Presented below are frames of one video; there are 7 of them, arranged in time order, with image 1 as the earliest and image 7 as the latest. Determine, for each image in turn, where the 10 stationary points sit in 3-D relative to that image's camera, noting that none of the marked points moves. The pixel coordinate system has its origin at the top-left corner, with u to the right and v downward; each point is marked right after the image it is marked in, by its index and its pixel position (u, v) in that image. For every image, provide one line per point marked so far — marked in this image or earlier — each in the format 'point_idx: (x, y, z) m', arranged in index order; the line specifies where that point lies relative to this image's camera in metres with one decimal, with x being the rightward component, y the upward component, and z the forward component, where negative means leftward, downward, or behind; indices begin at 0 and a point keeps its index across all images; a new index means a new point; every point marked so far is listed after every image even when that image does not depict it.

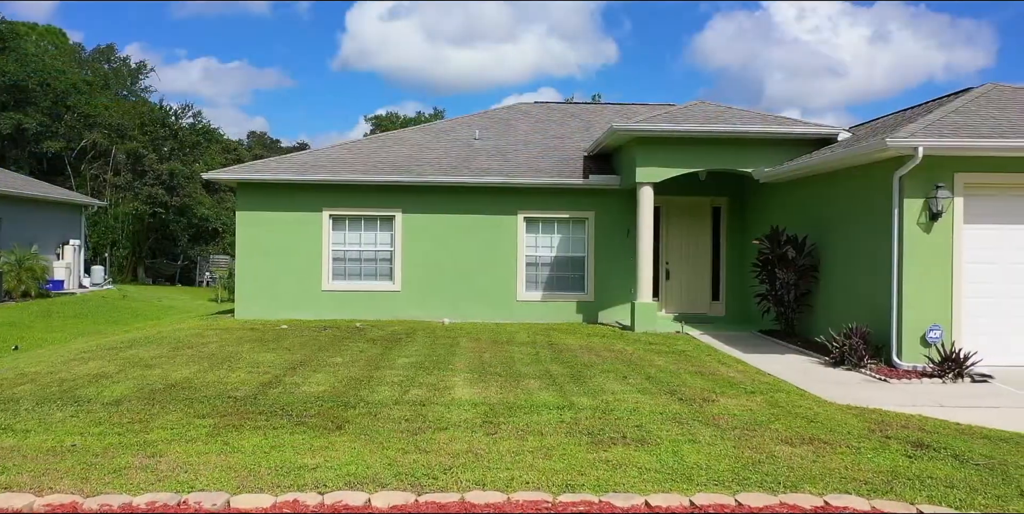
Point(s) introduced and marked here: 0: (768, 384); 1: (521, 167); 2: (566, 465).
0: (+2.3, -1.2, +7.4) m
1: (+0.1, +1.5, +13.7) m
2: (+0.3, -1.2, +4.5) m
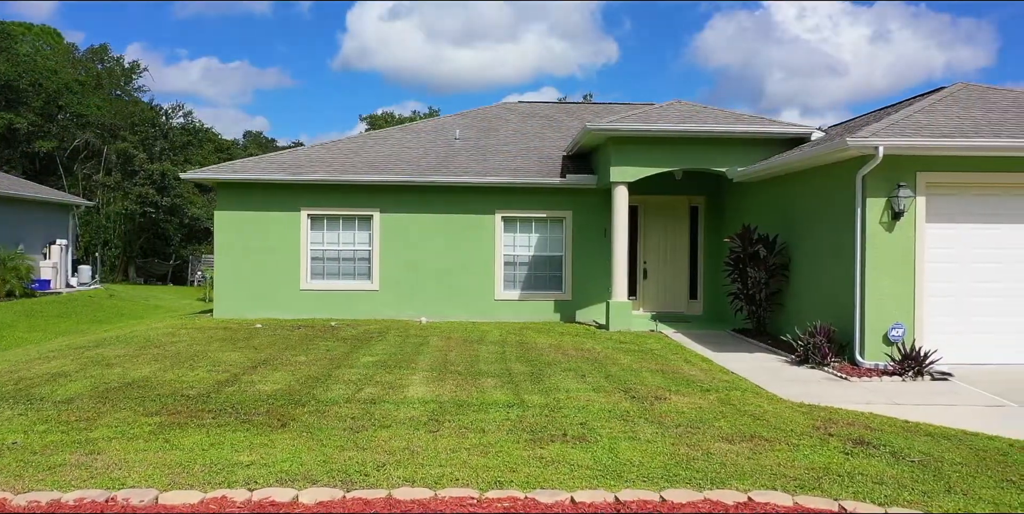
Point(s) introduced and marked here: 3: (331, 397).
0: (+2.0, -1.2, +7.4) m
1: (-0.2, +1.5, +13.7) m
2: (-0.1, -1.1, +4.5) m
3: (-1.4, -1.1, +6.1) m
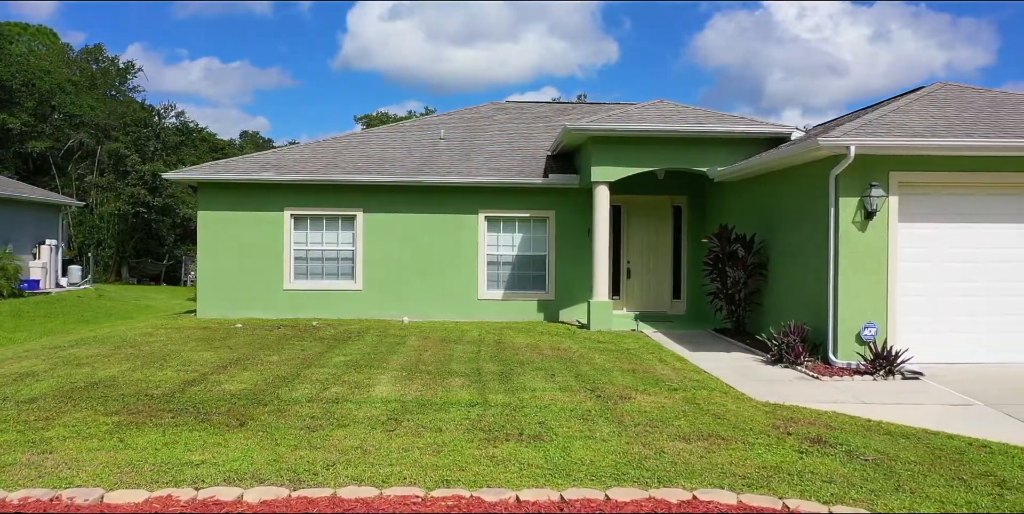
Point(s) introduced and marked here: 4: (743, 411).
0: (+1.7, -1.2, +7.4) m
1: (-0.5, +1.5, +13.7) m
2: (-0.3, -1.1, +4.5) m
3: (-1.6, -1.1, +6.1) m
4: (+1.8, -1.2, +6.1) m
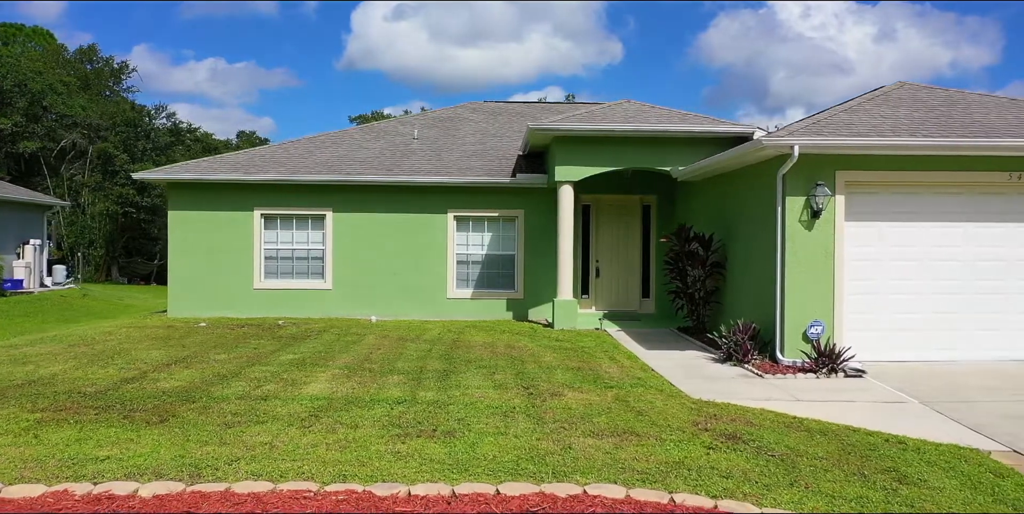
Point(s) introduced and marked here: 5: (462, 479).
0: (+1.1, -1.1, +7.5) m
1: (-1.0, +1.6, +13.8) m
2: (-0.9, -1.1, +4.6) m
3: (-2.2, -1.1, +6.2) m
4: (+1.2, -1.2, +6.2) m
5: (-0.3, -1.2, +4.3) m
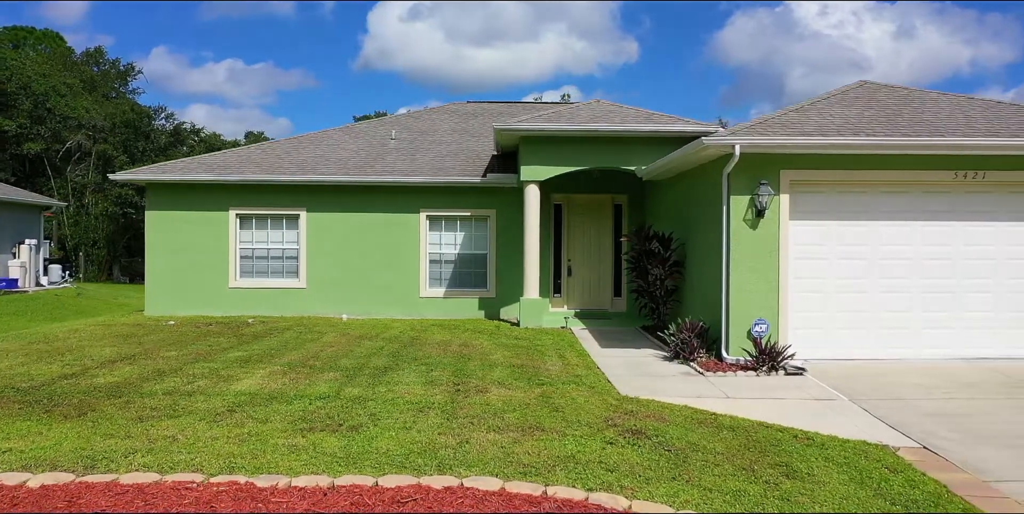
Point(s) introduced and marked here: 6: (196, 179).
0: (+0.6, -1.1, +7.6) m
1: (-1.5, +1.6, +13.9) m
2: (-1.5, -1.1, +4.7) m
3: (-2.8, -1.0, +6.3) m
4: (+0.6, -1.1, +6.3) m
5: (-0.9, -1.2, +4.4) m
6: (-5.2, +1.3, +13.4) m
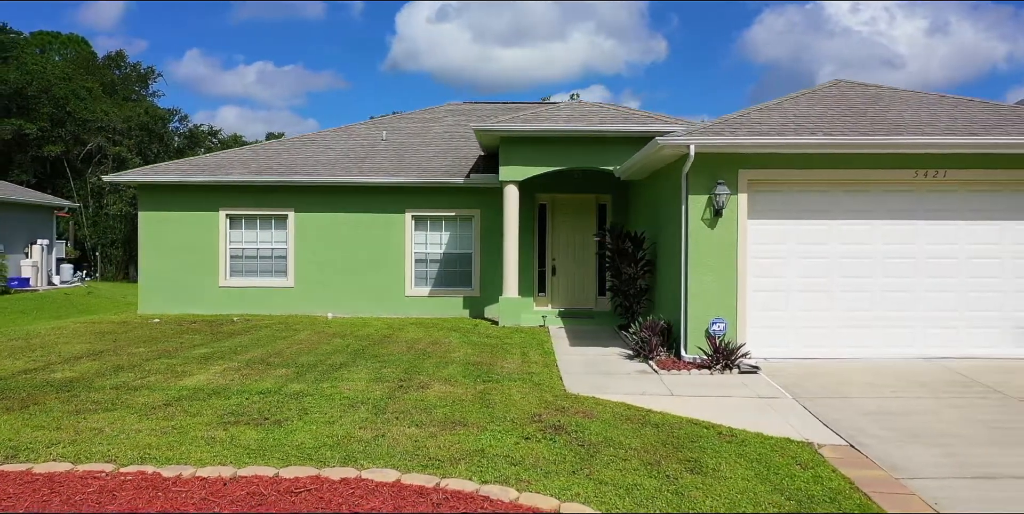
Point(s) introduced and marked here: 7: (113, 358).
0: (+0.1, -1.1, +7.7) m
1: (-1.8, +1.6, +14.1) m
2: (-2.1, -1.1, +4.9) m
3: (-3.3, -1.0, +6.6) m
4: (+0.1, -1.1, +6.4) m
5: (-1.5, -1.2, +4.6) m
6: (-5.5, +1.3, +13.7) m
7: (-3.9, -1.0, +7.9) m
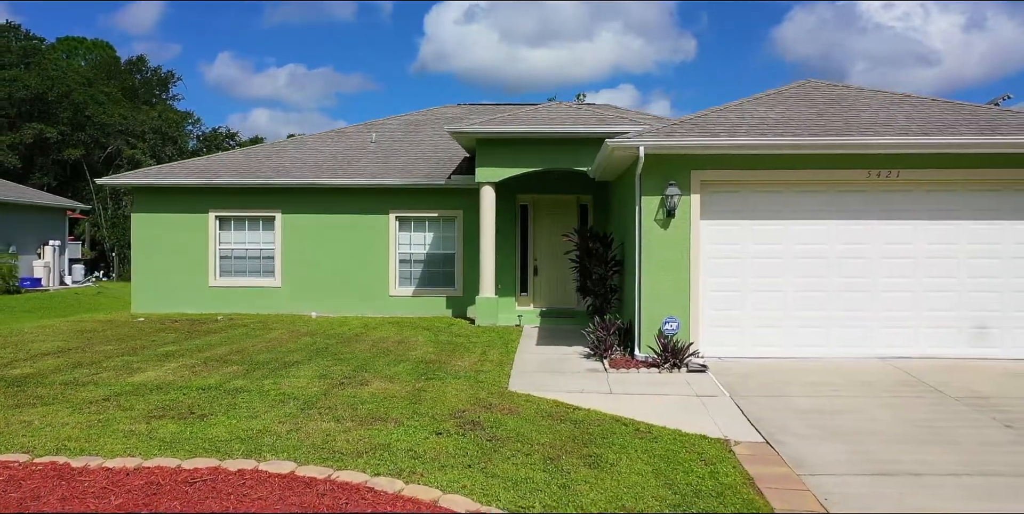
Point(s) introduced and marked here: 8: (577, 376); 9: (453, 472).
0: (-0.4, -1.1, +7.8) m
1: (-2.1, +1.6, +14.3) m
2: (-2.7, -1.1, +5.1) m
3: (-3.9, -1.0, +6.8) m
4: (-0.5, -1.1, +6.6) m
5: (-2.1, -1.2, +4.8) m
6: (-5.8, +1.3, +14.0) m
7: (-4.4, -1.0, +8.2) m
8: (+0.7, -1.2, +8.1) m
9: (-0.3, -1.3, +4.7) m
